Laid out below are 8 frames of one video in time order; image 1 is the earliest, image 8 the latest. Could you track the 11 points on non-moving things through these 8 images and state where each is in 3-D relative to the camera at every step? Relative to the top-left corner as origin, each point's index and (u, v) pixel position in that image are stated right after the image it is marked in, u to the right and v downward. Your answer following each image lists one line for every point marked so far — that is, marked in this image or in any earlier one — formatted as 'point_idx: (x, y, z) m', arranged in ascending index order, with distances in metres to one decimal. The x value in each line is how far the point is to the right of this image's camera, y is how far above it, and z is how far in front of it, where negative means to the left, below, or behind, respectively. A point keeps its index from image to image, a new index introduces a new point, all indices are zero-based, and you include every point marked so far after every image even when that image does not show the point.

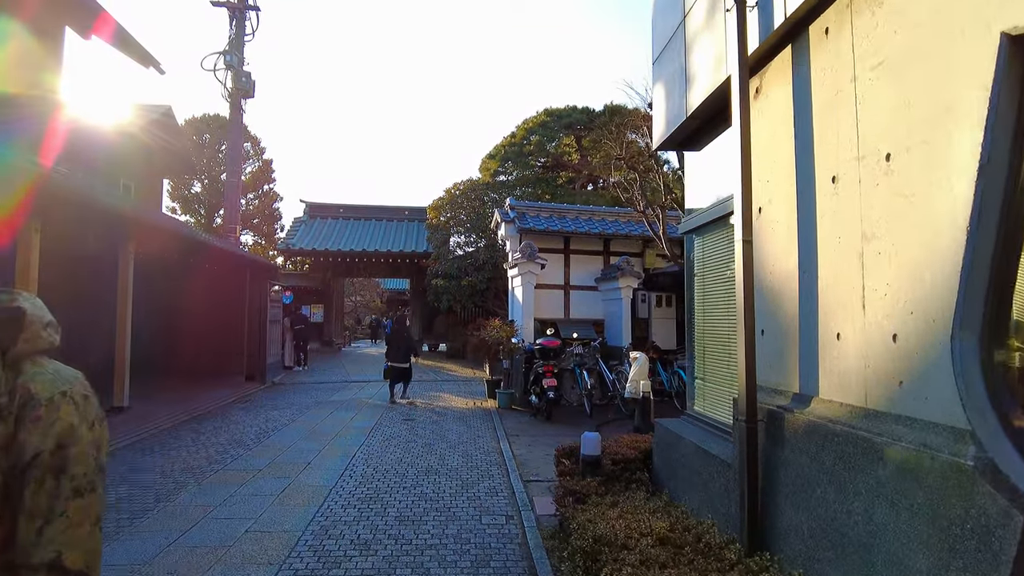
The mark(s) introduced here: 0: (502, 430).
0: (-0.1, -1.7, +8.1) m
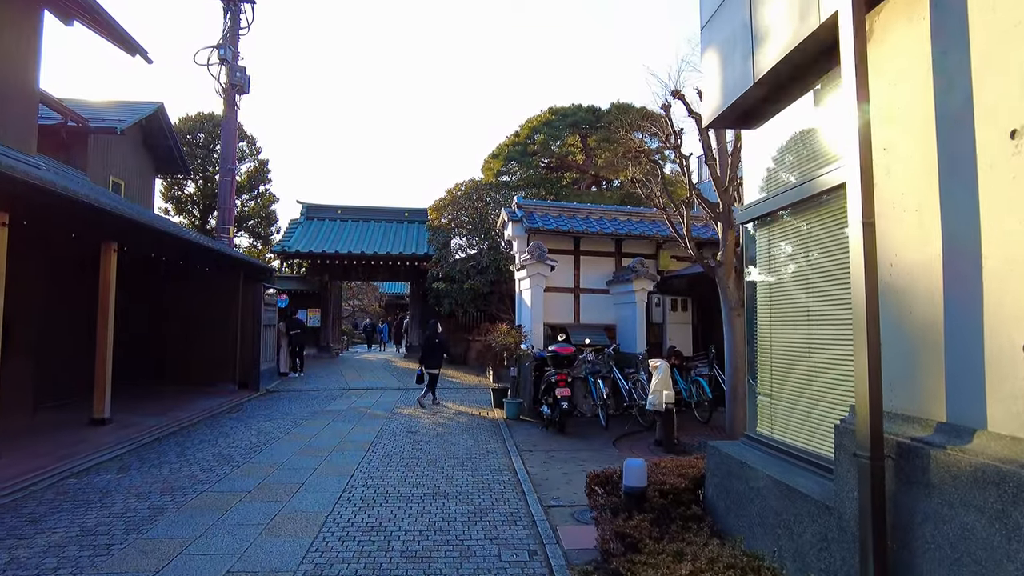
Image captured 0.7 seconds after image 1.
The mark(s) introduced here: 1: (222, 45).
0: (0.0, -1.8, +7.5) m
1: (-6.5, +5.4, +14.7) m
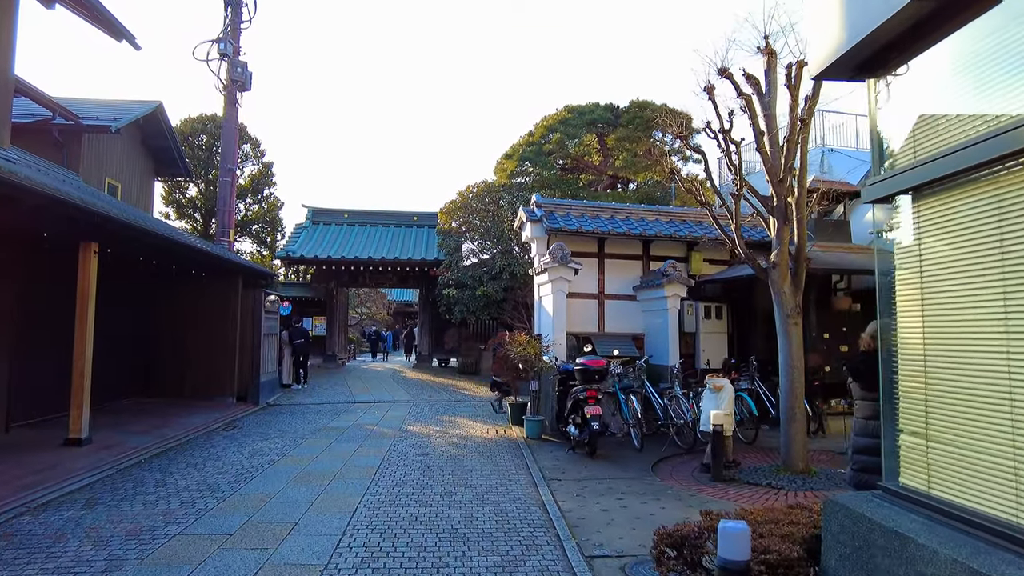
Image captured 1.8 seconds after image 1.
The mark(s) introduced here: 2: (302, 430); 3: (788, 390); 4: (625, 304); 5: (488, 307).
0: (+0.3, -1.8, +6.6) m
1: (-6.1, +5.3, +13.9) m
2: (-3.0, -2.0, +9.3) m
3: (+2.7, -1.0, +6.5) m
4: (+1.7, -0.3, +10.2) m
5: (-0.6, -0.5, +15.9) m
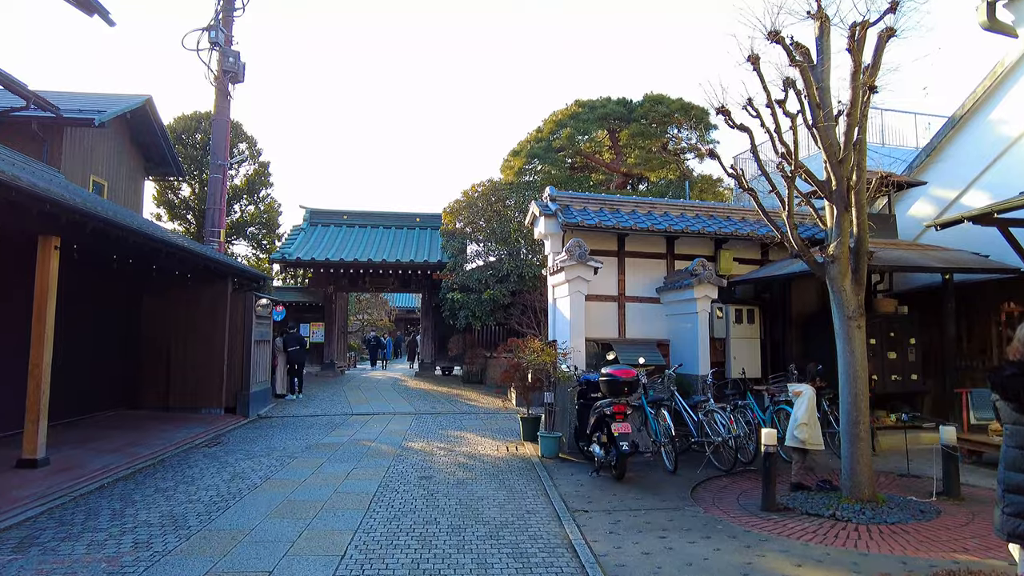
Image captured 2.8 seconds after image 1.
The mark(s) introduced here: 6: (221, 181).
0: (+0.4, -1.8, +5.7) m
1: (-6.0, +5.2, +13.1) m
2: (-2.8, -2.0, +8.4) m
3: (+2.9, -1.0, +5.6) m
4: (+1.9, -0.3, +9.3) m
5: (-0.4, -0.5, +15.0) m
6: (-5.9, +2.2, +13.5) m
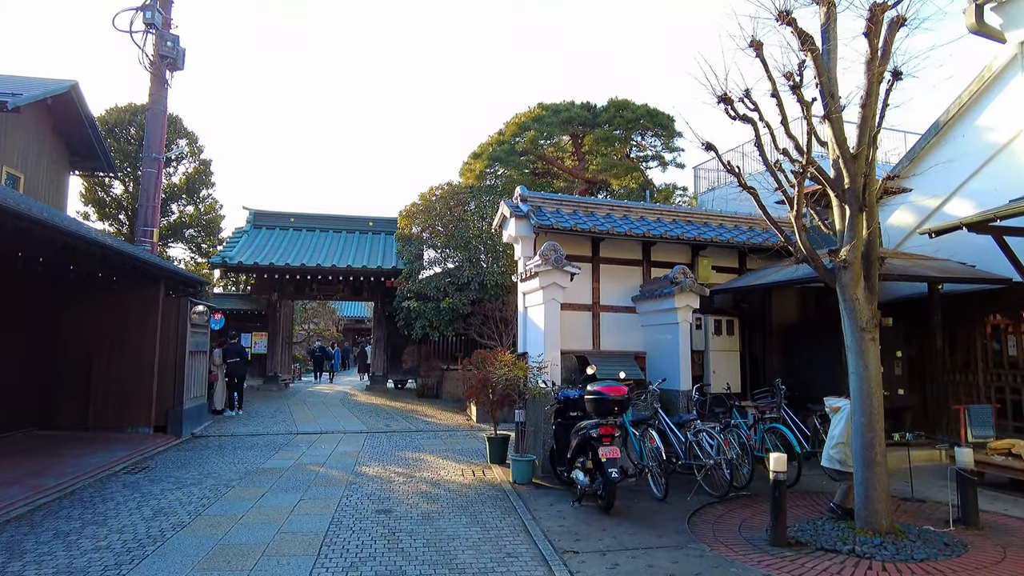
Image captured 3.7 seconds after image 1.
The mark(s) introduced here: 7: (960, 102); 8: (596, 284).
0: (+0.2, -1.8, +5.0) m
1: (-6.6, +5.1, +12.0) m
2: (-3.2, -2.1, +7.4) m
3: (+2.7, -1.0, +5.0) m
4: (+1.5, -0.4, +8.6) m
5: (-1.3, -0.7, +14.2) m
6: (-6.7, +2.1, +12.3) m
7: (+5.6, +2.3, +8.2) m
8: (+1.1, +0.1, +8.5) m
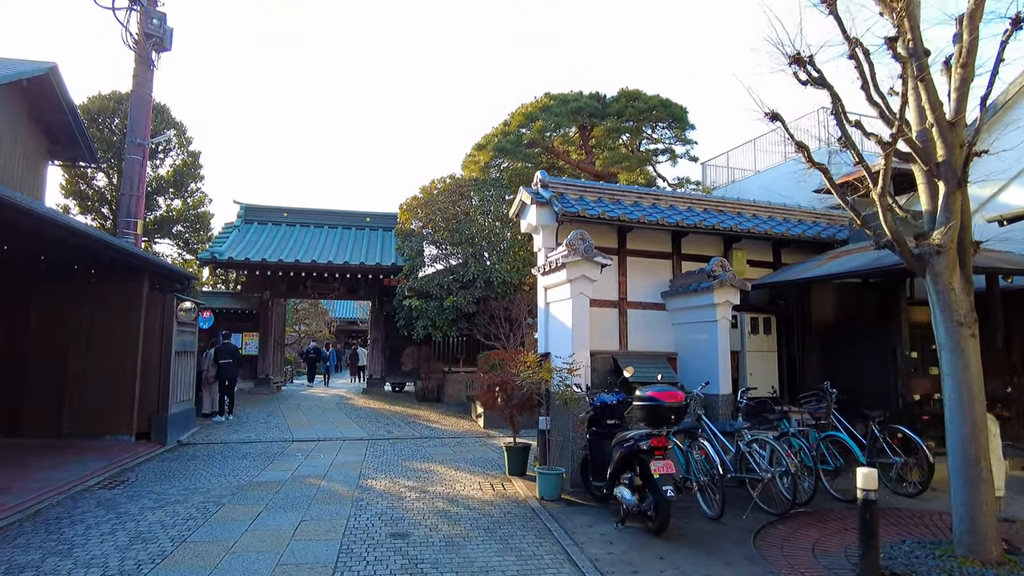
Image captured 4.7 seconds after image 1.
0: (+0.5, -1.8, +4.2) m
1: (-6.4, +5.2, +11.2) m
2: (-2.9, -2.0, +6.6) m
3: (+3.0, -0.9, +4.3) m
4: (+1.7, -0.3, +7.9) m
5: (-1.1, -0.7, +13.5) m
6: (-6.5, +2.2, +11.5) m
7: (+5.8, +2.4, +7.5) m
8: (+1.3, +0.1, +7.8) m
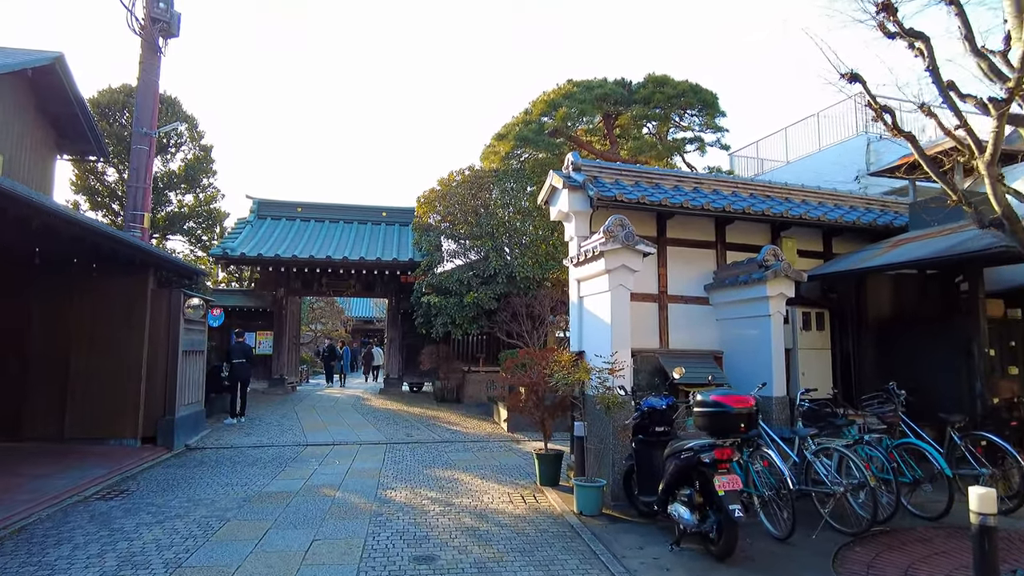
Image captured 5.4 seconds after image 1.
0: (+0.8, -1.7, +3.6) m
1: (-6.1, +5.2, +10.7) m
2: (-2.6, -1.9, +6.0) m
3: (+3.2, -0.9, +3.6) m
4: (+2.0, -0.2, +7.2) m
5: (-0.7, -0.6, +12.8) m
6: (-6.1, +2.2, +11.0) m
7: (+6.1, +2.5, +6.8) m
8: (+1.6, +0.2, +7.1) m
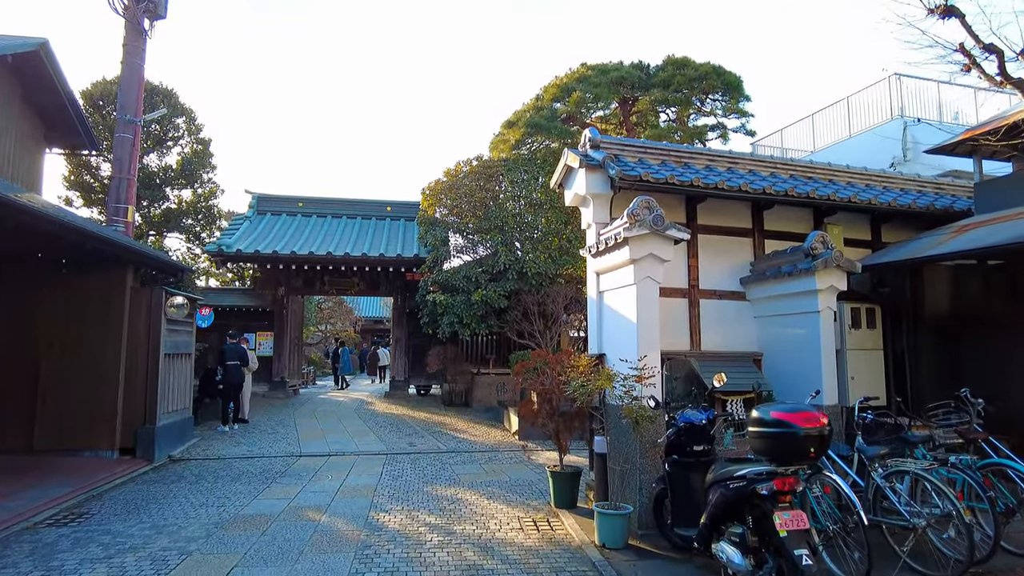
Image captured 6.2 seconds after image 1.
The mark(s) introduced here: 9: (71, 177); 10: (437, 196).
0: (+0.8, -1.6, +2.7) m
1: (-5.9, +5.2, +9.9) m
2: (-2.6, -1.9, +5.3) m
3: (+3.2, -0.8, +2.7) m
4: (+2.1, -0.2, +6.4) m
5: (-0.4, -0.5, +12.0) m
6: (-5.9, +2.2, +10.3) m
7: (+6.2, +2.6, +5.8) m
8: (+1.7, +0.3, +6.3) m
9: (-10.3, +2.6, +15.3) m
10: (-1.4, +1.8, +12.8) m
